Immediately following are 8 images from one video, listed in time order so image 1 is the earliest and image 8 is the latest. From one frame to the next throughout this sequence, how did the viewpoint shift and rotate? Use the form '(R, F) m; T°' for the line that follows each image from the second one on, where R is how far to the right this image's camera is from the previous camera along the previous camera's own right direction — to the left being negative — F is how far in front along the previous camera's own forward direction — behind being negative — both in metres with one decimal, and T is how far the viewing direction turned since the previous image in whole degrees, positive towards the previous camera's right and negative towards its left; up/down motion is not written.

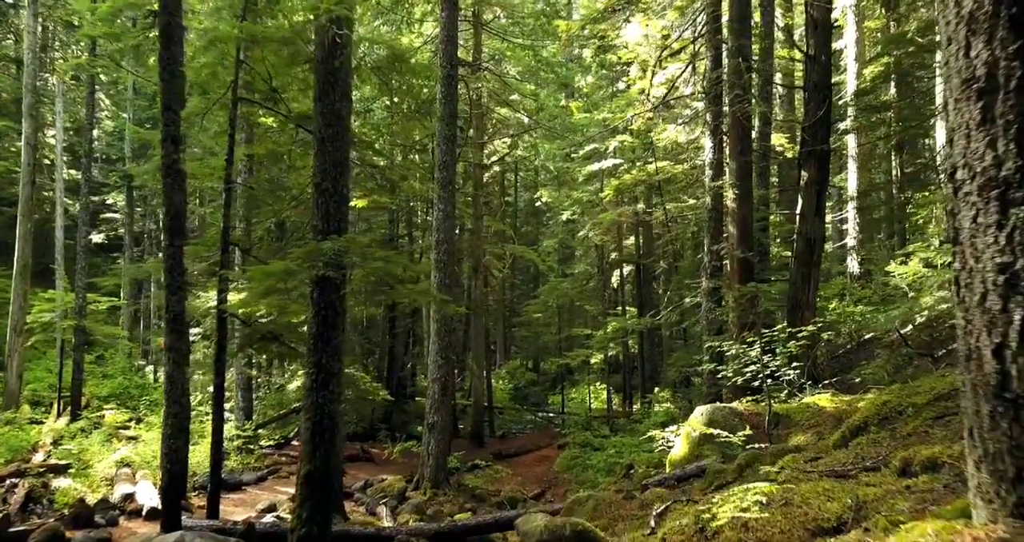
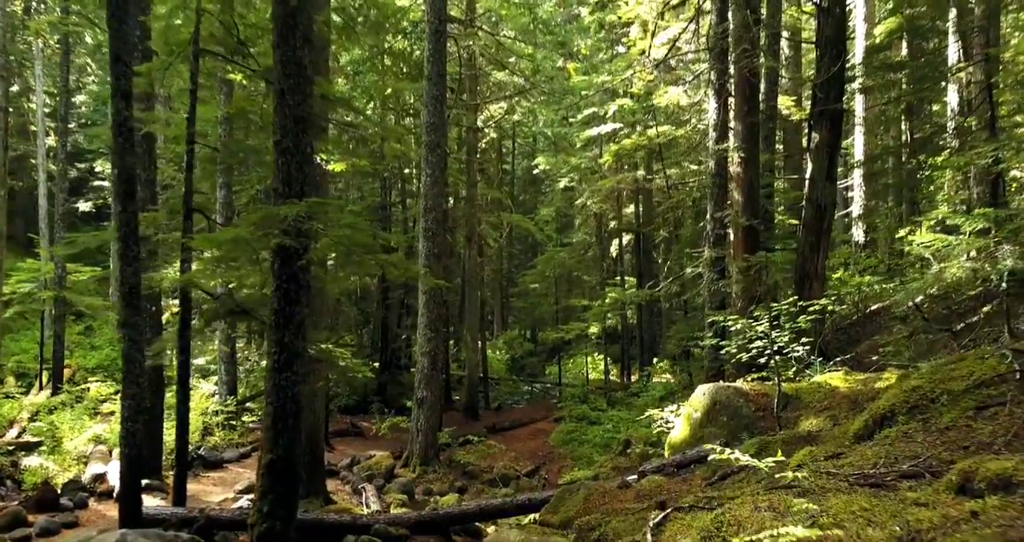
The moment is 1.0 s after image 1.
(+0.1, +0.6) m; 0°
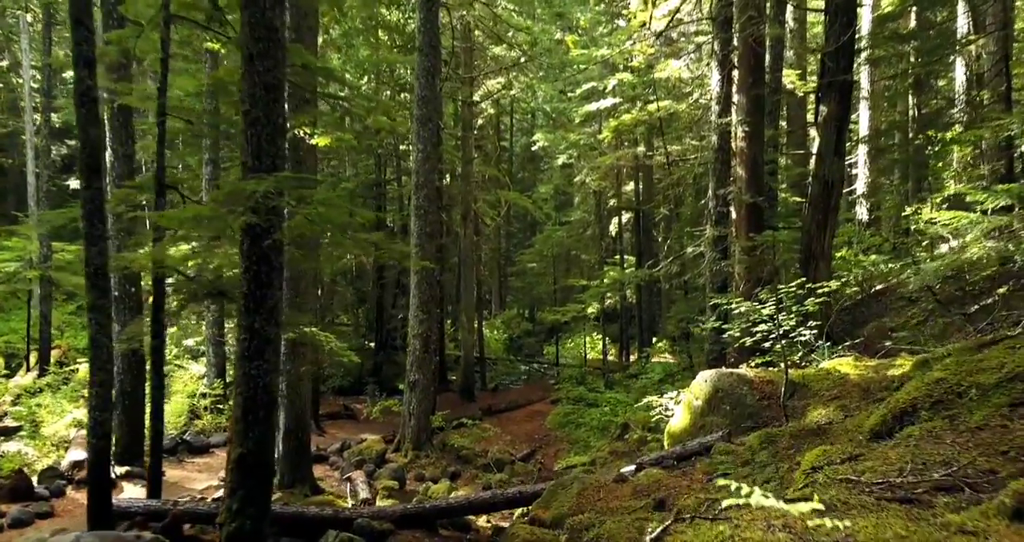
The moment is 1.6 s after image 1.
(+0.1, +0.4) m; 0°
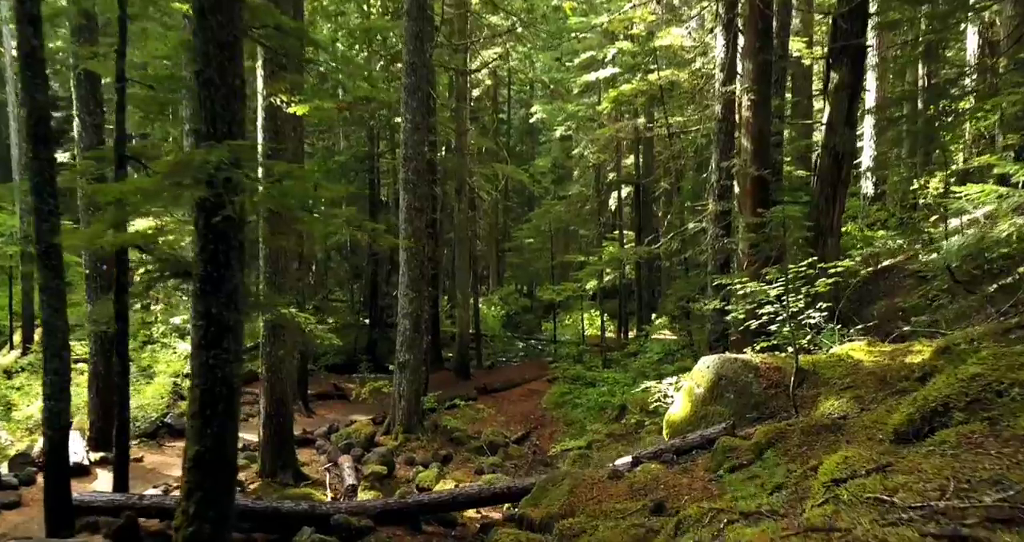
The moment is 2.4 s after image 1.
(+0.1, +0.5) m; 0°
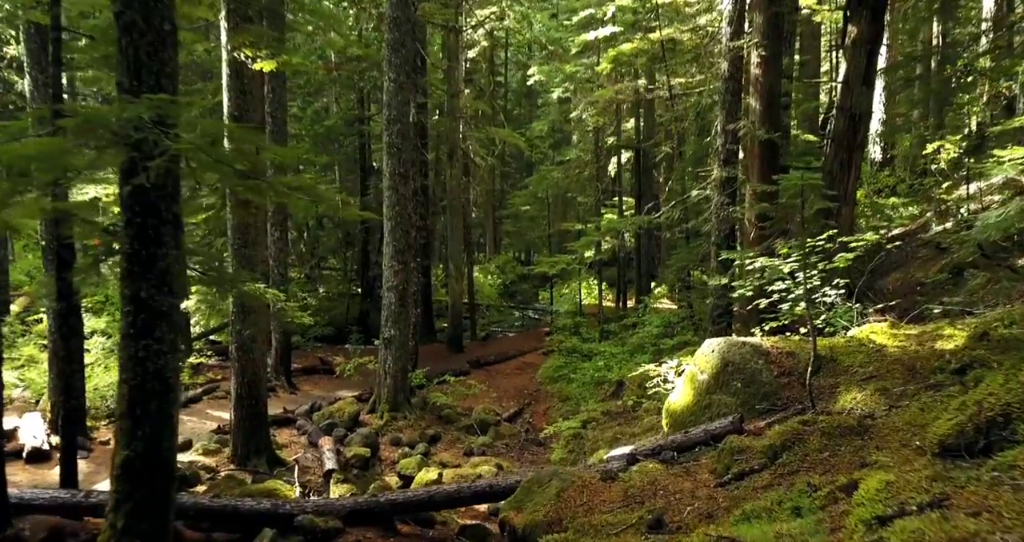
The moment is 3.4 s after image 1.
(+0.1, +0.7) m; 0°
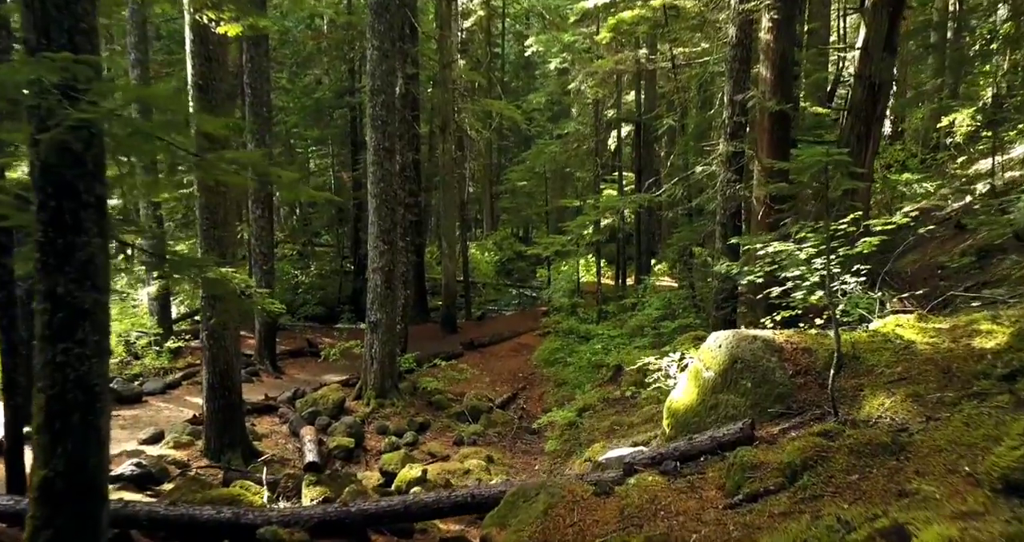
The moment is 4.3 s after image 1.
(+0.1, +0.6) m; 0°
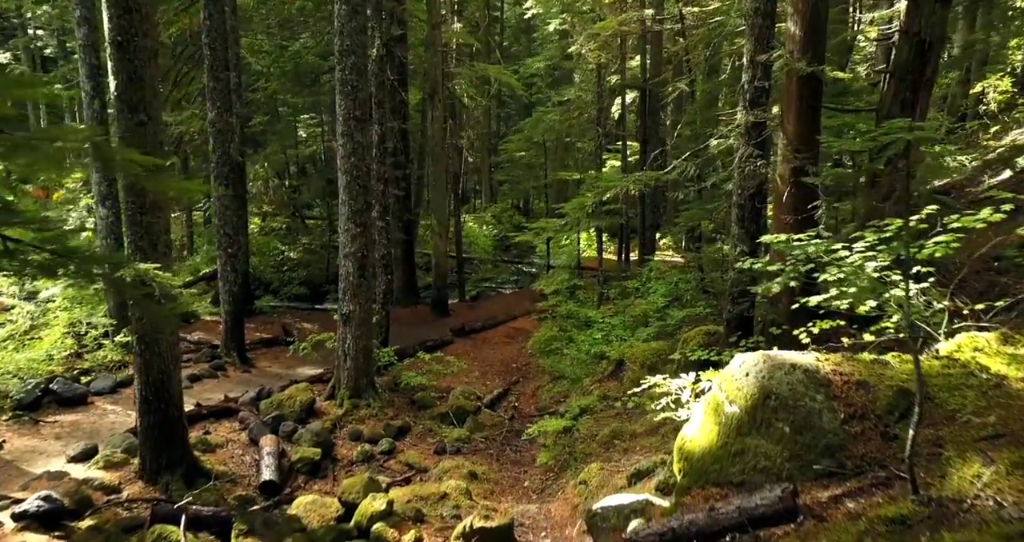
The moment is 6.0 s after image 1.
(+0.2, +1.2) m; 0°
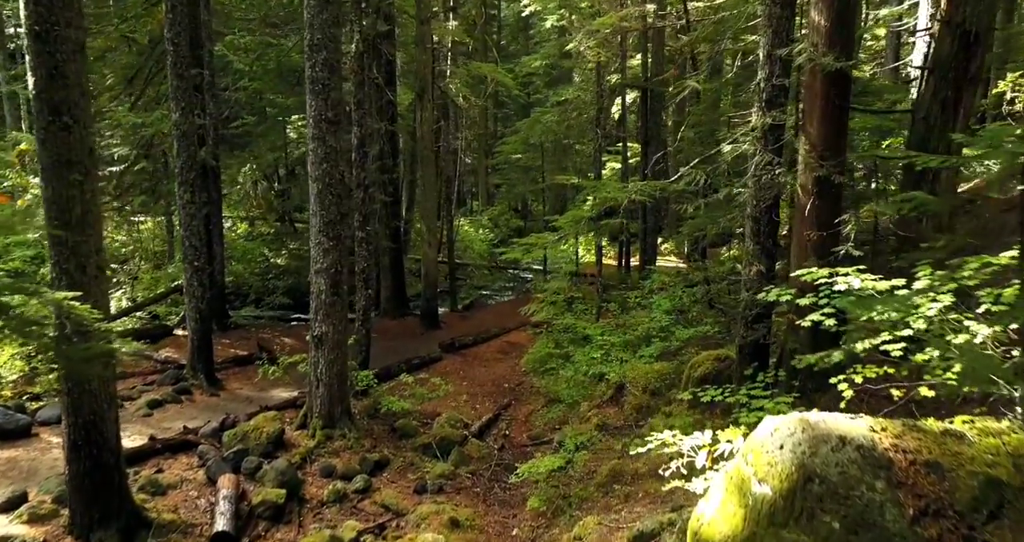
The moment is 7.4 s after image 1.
(+0.1, +0.9) m; 0°
